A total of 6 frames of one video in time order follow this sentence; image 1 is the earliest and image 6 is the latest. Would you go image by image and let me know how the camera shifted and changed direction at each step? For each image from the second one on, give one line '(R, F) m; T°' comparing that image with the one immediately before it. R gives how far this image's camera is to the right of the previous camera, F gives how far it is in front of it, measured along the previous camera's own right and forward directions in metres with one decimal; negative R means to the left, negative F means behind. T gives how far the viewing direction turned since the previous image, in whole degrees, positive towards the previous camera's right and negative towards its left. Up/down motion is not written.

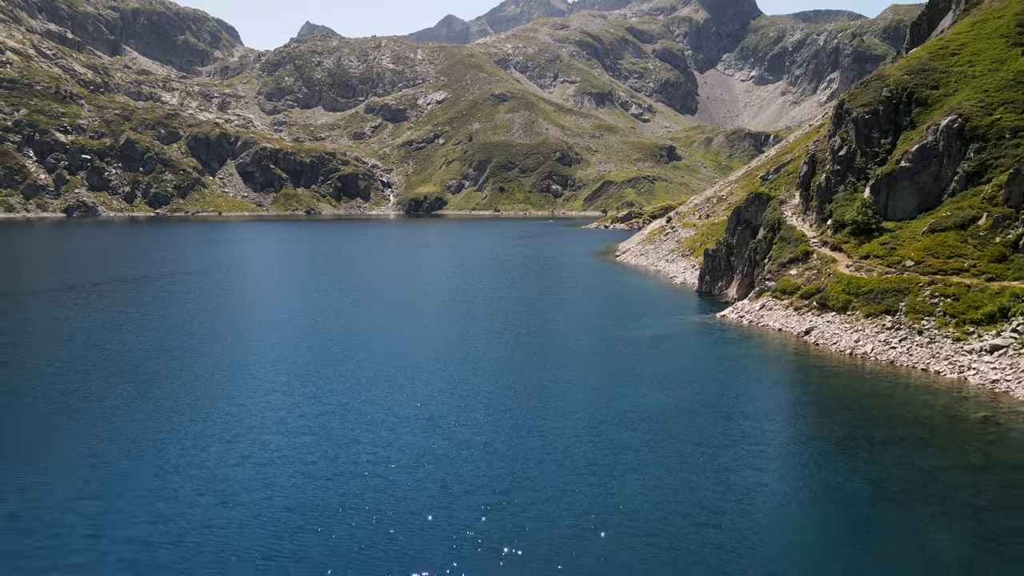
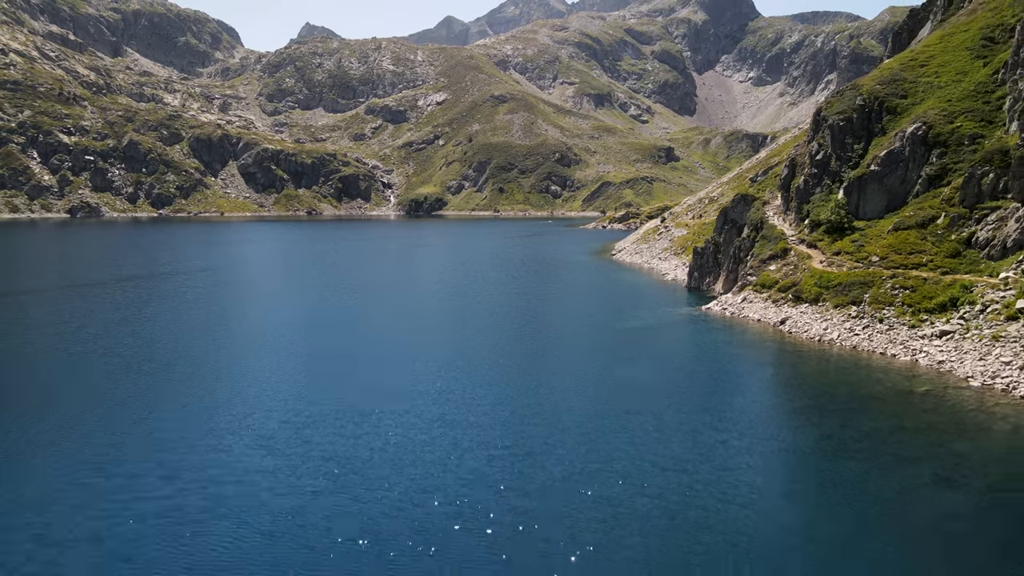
(-0.1, -4.7) m; 0°
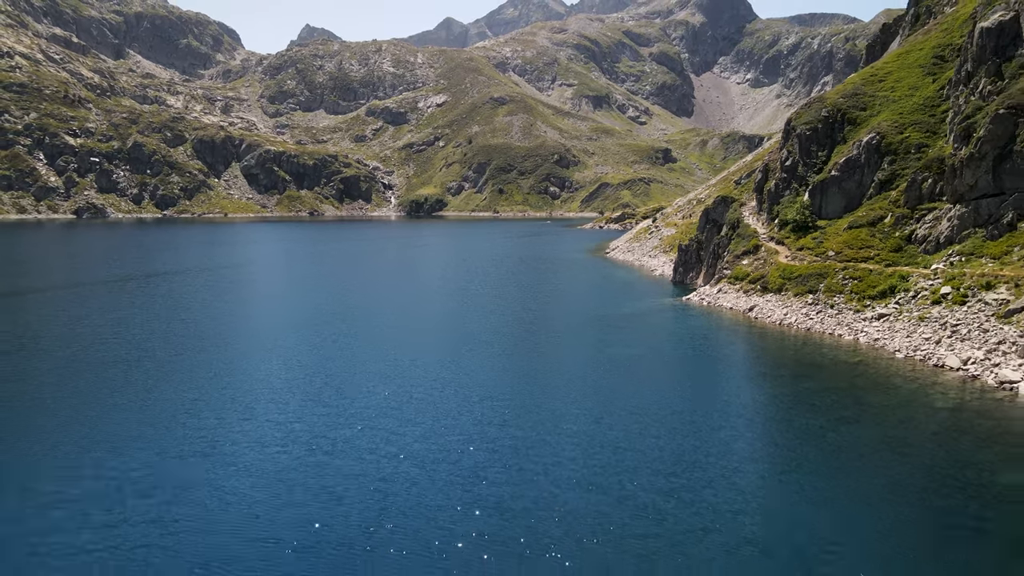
(-0.1, -7.4) m; 0°
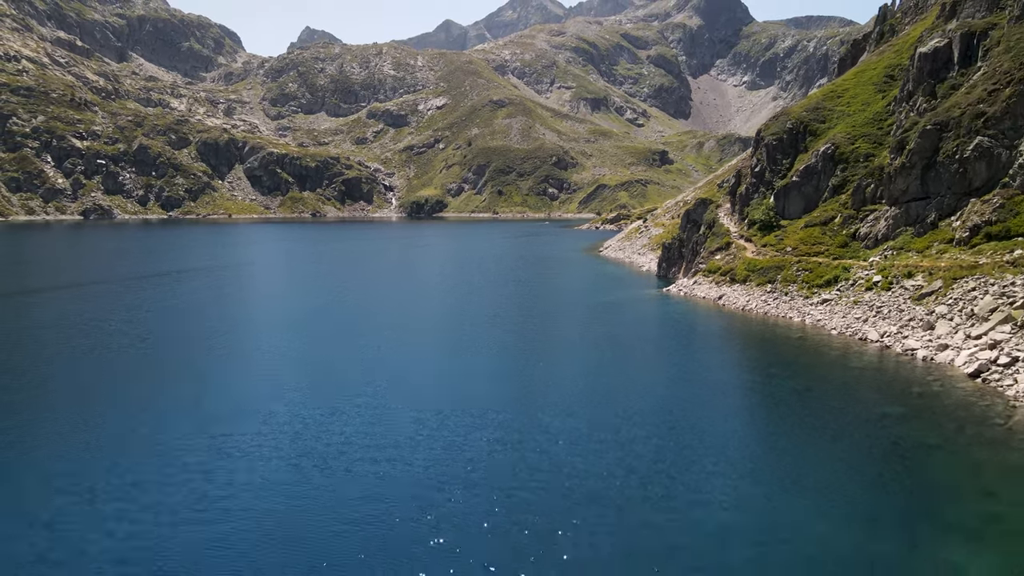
(-0.1, -9.3) m; 0°
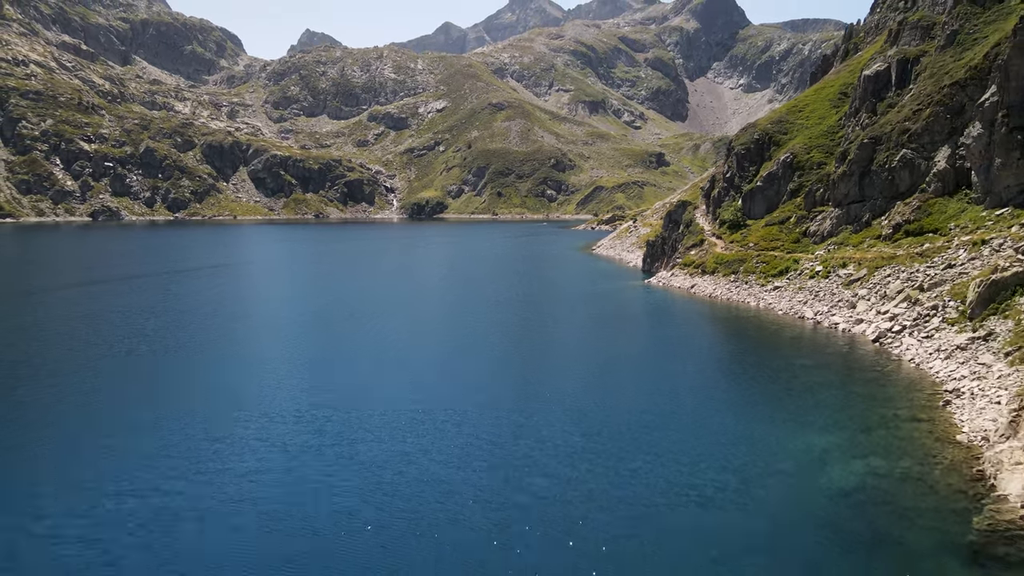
(-0.1, -11.1) m; 0°
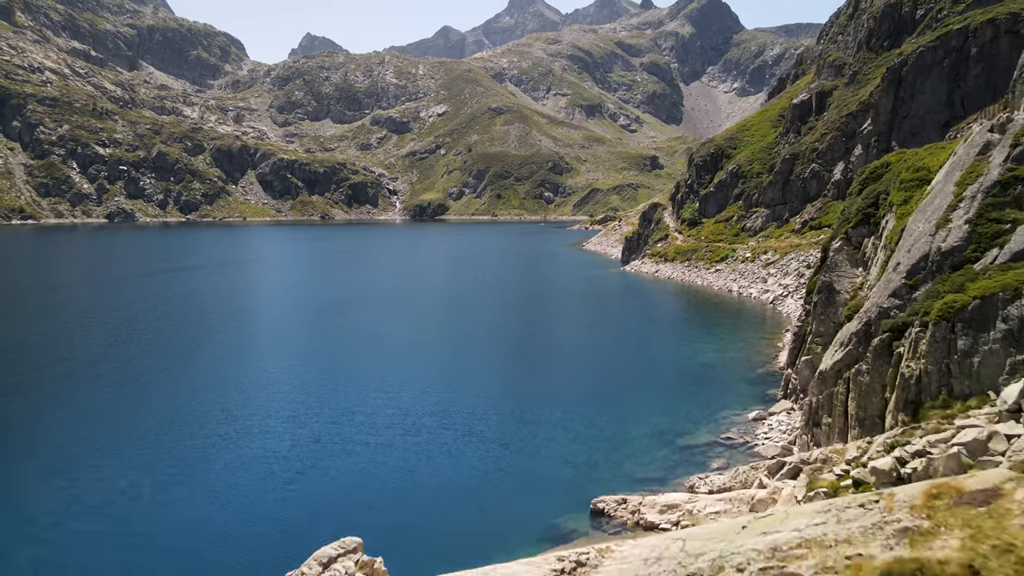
(-0.3, -21.2) m; 0°
